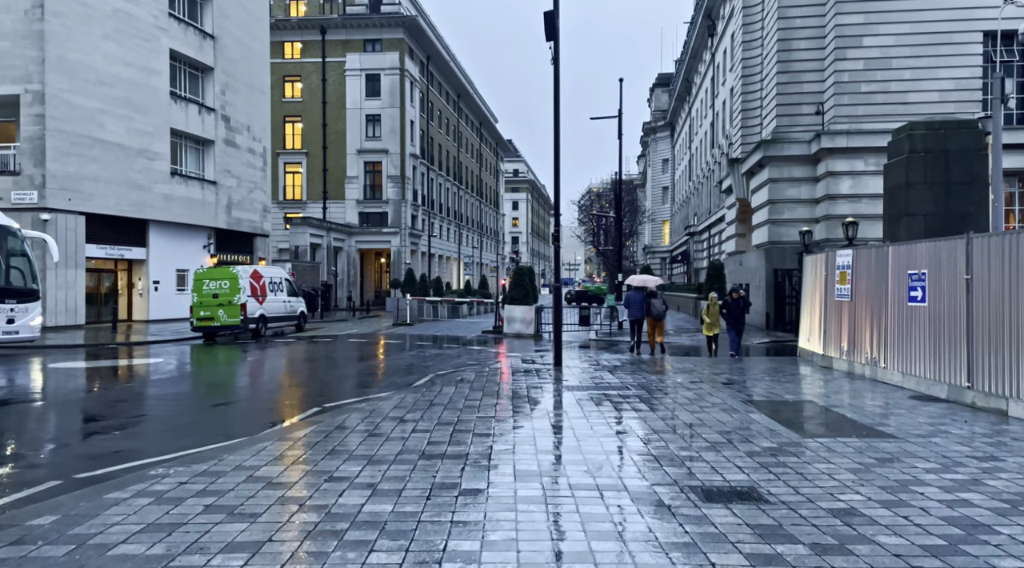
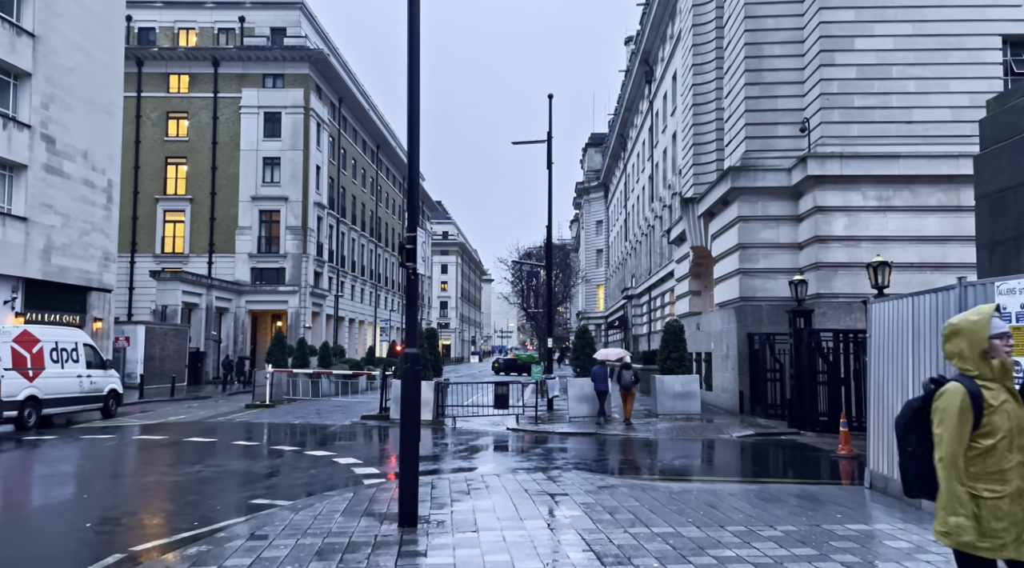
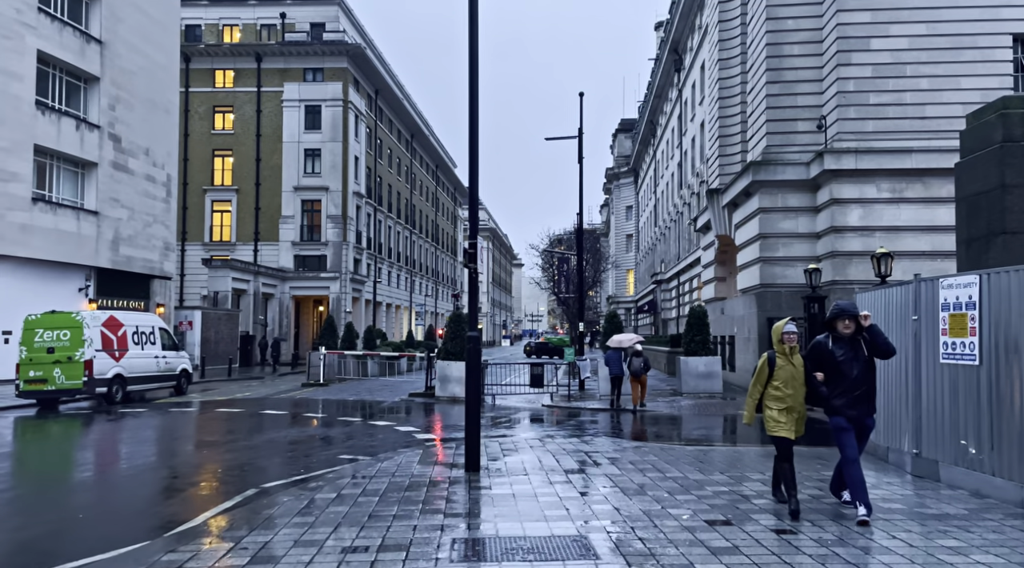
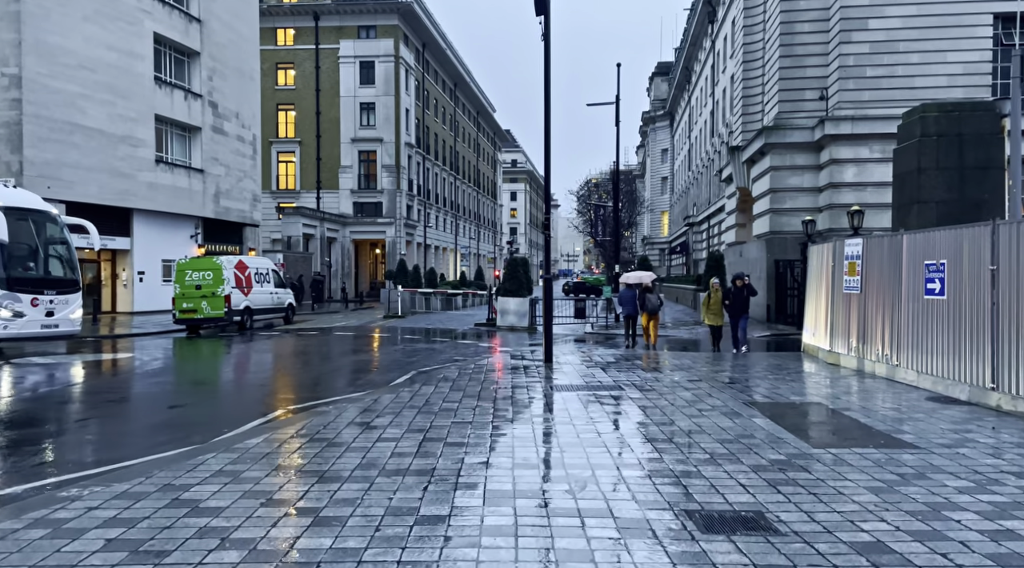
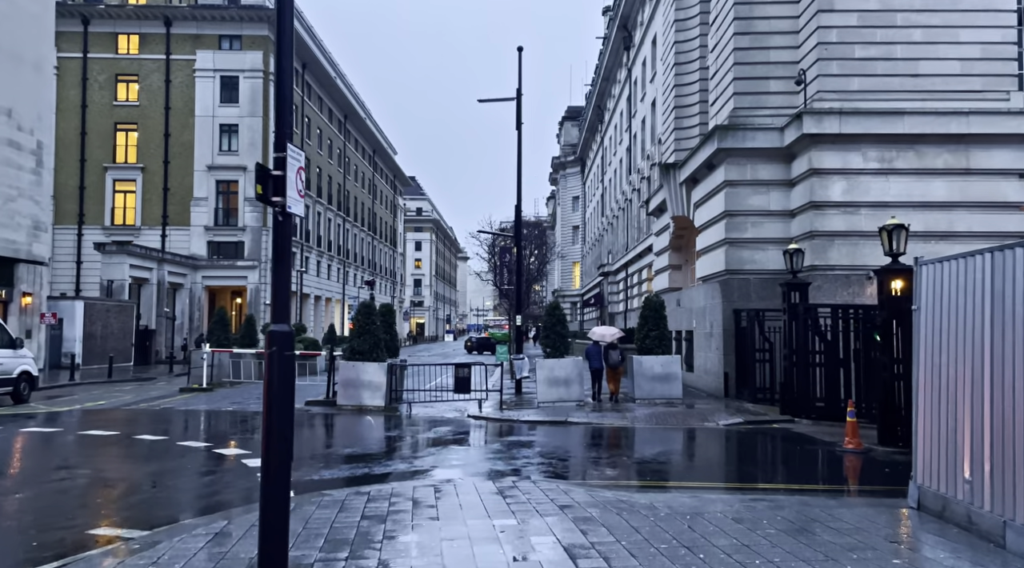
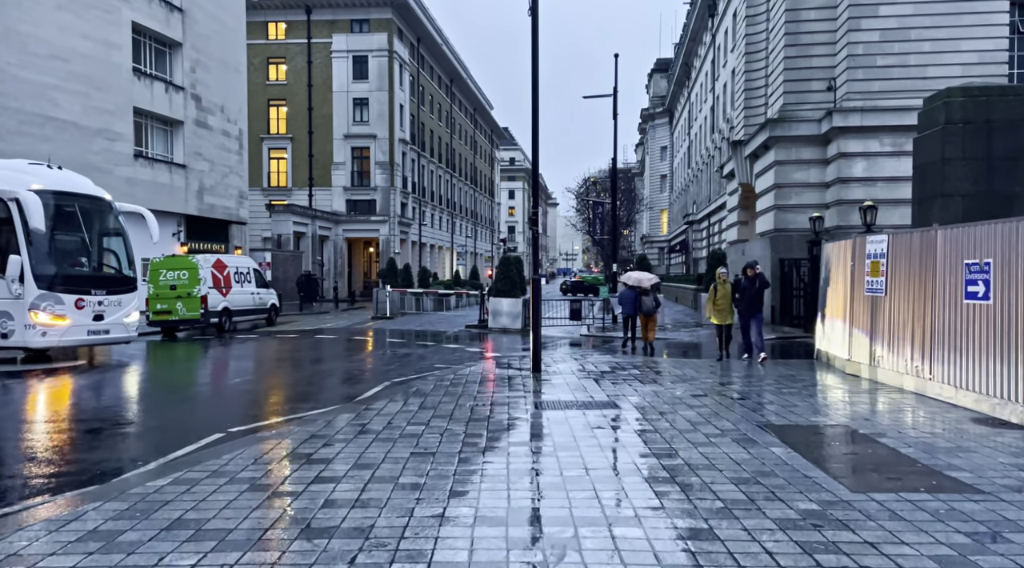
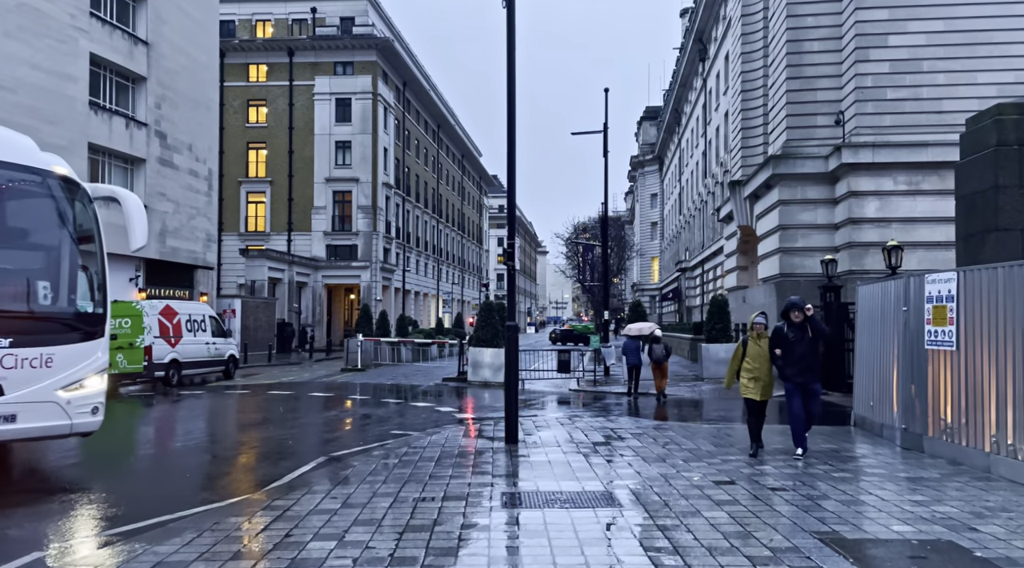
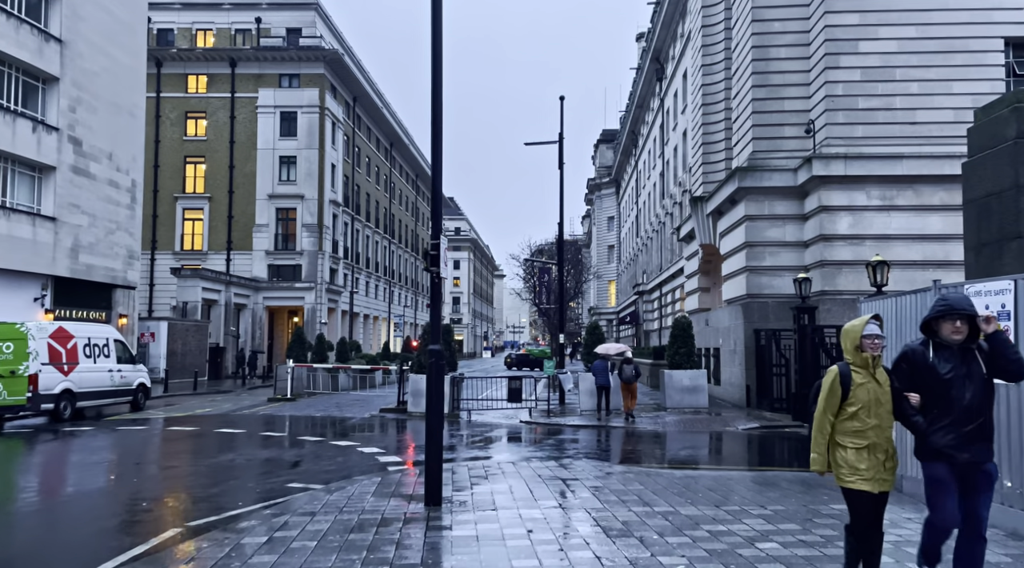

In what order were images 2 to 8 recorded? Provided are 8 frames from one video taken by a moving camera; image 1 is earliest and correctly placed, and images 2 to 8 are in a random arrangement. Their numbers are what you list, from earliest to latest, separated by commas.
4, 6, 7, 3, 8, 2, 5
